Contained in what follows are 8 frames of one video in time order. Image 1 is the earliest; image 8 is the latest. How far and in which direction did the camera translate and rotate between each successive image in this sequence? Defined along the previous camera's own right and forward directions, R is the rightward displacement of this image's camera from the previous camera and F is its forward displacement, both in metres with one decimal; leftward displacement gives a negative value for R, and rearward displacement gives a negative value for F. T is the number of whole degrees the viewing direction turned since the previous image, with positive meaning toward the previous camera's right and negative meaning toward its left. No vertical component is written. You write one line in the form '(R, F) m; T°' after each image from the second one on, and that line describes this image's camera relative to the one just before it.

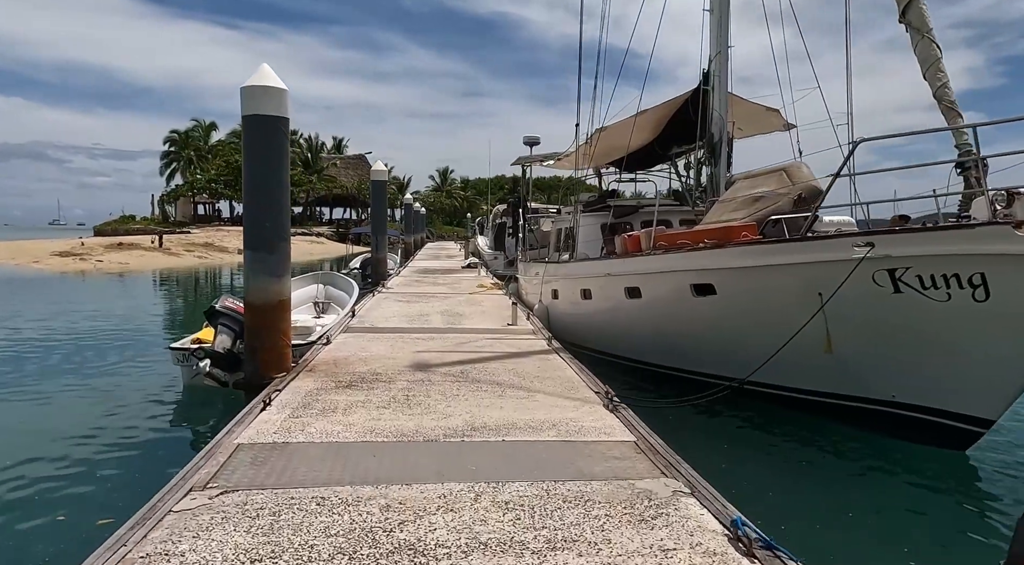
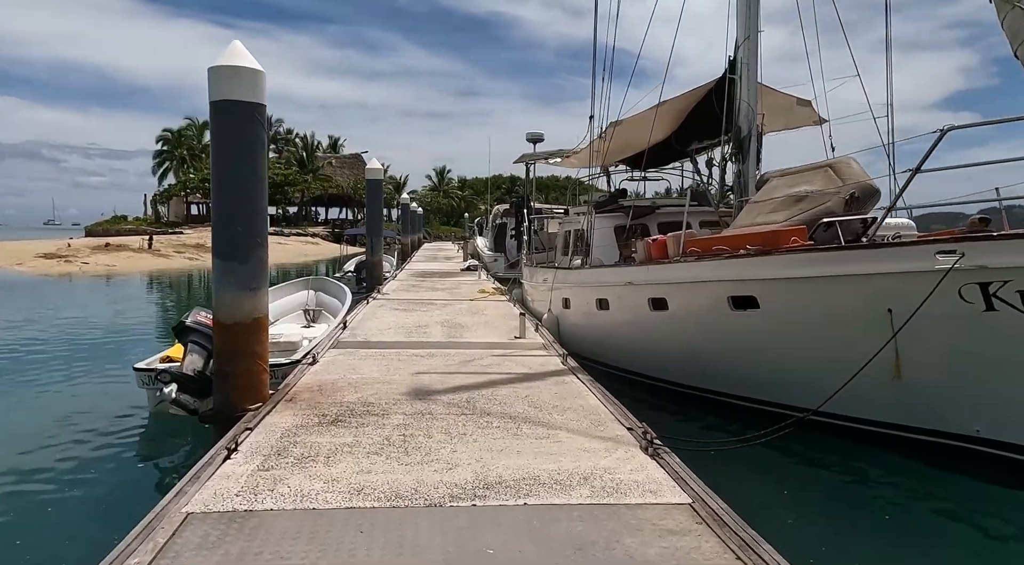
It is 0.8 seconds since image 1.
(-0.2, +1.0) m; 0°
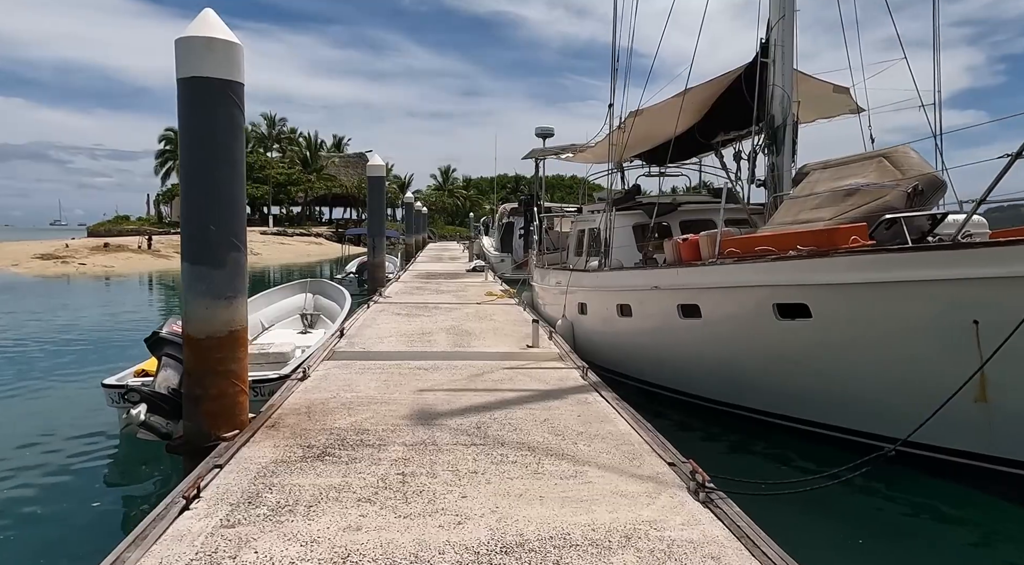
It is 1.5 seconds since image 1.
(-0.1, +0.8) m; 0°
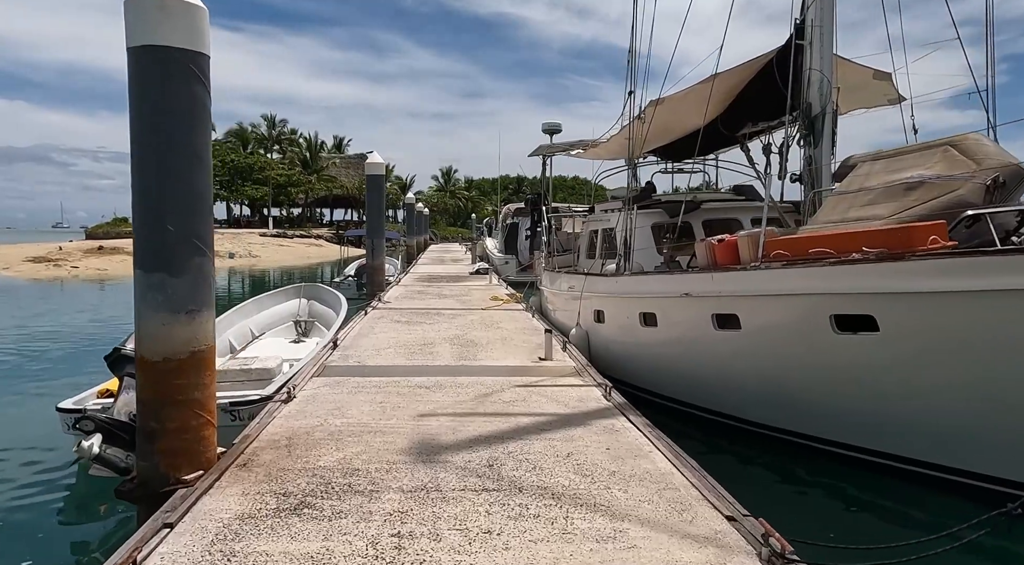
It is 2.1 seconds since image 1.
(-0.1, +0.8) m; 0°
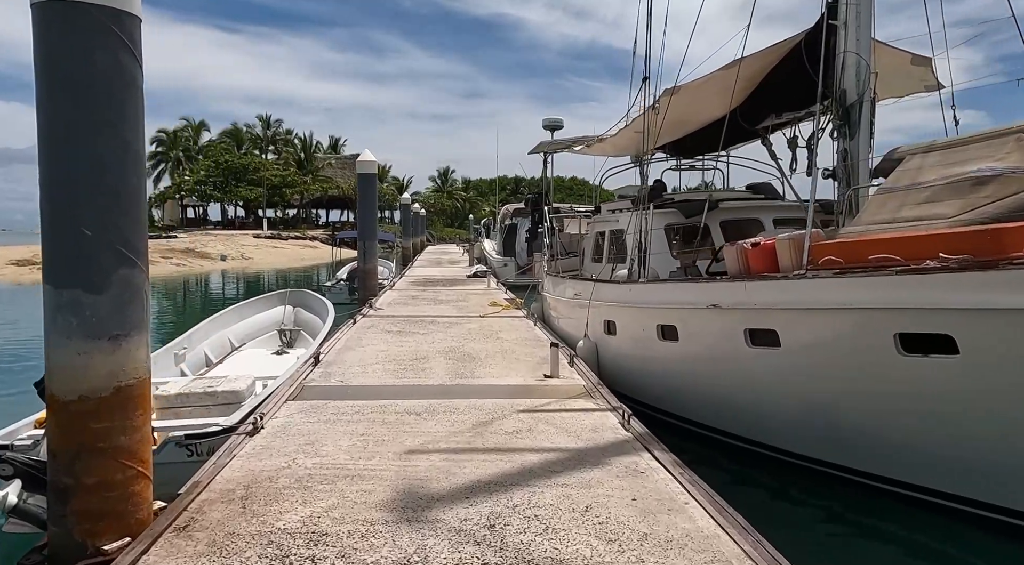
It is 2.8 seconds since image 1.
(0.0, +0.8) m; 0°
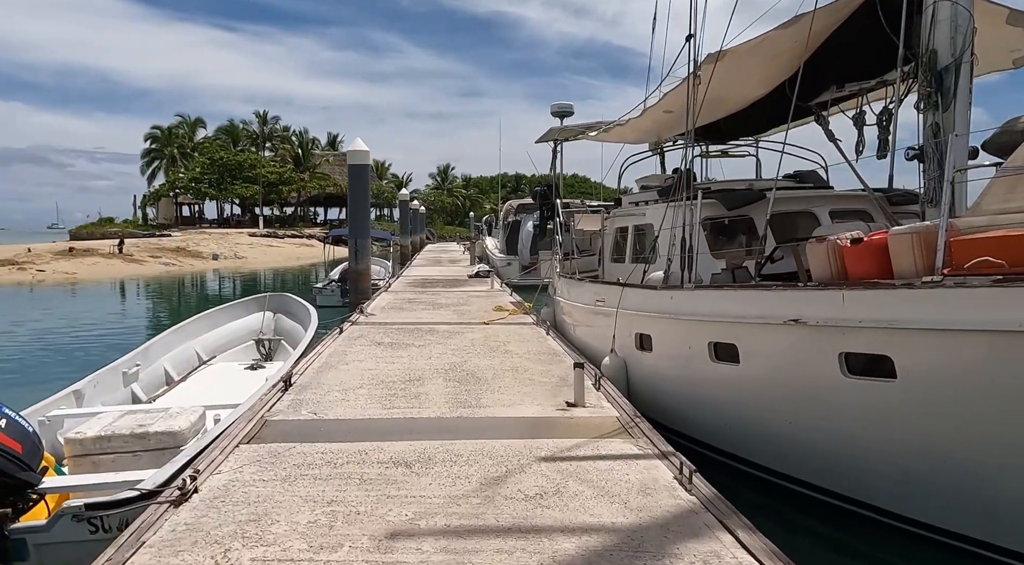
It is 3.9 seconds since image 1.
(-0.1, +1.3) m; 0°
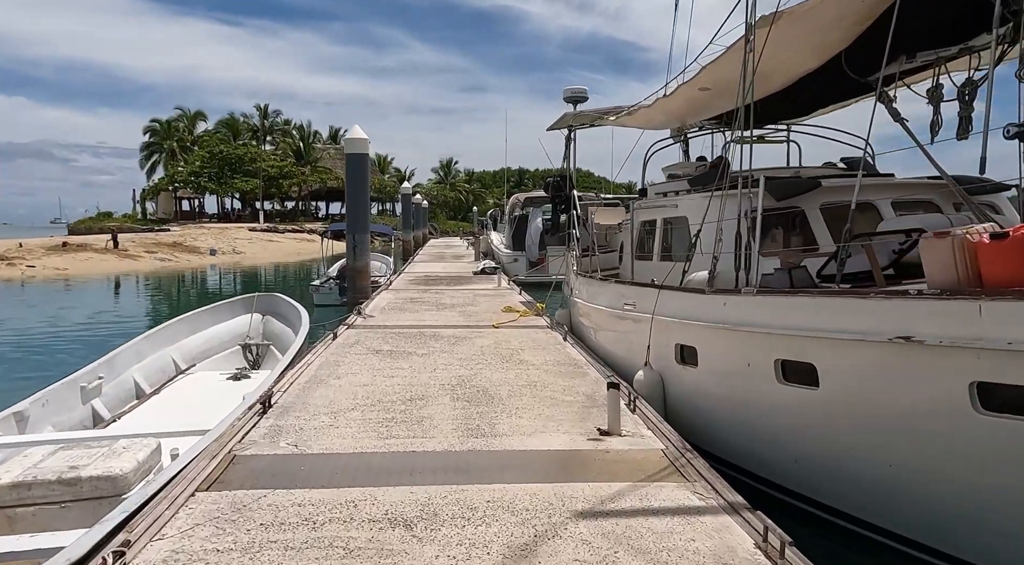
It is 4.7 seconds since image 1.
(-0.1, +0.9) m; 0°
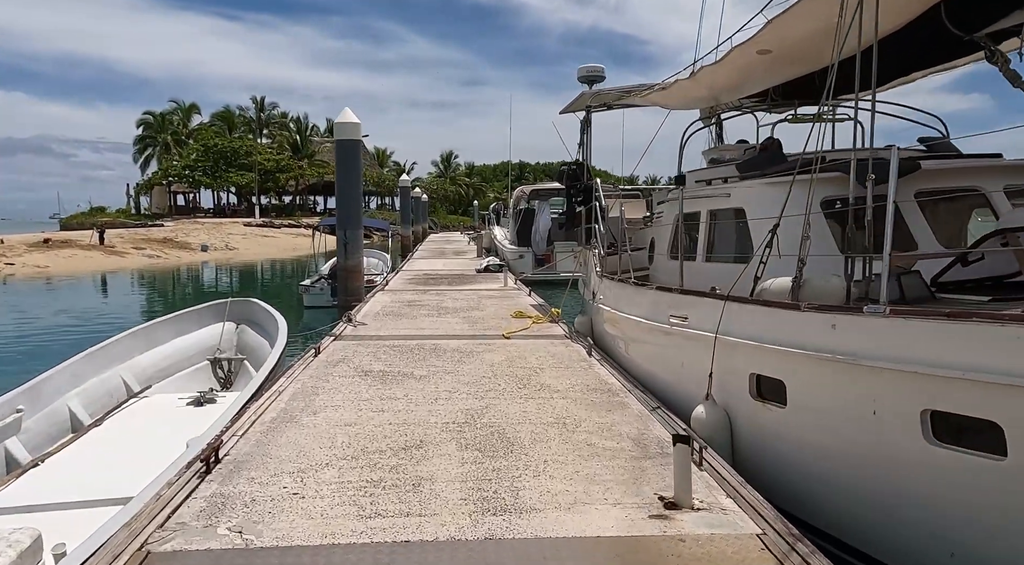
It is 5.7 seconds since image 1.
(-0.2, +1.3) m; 0°
